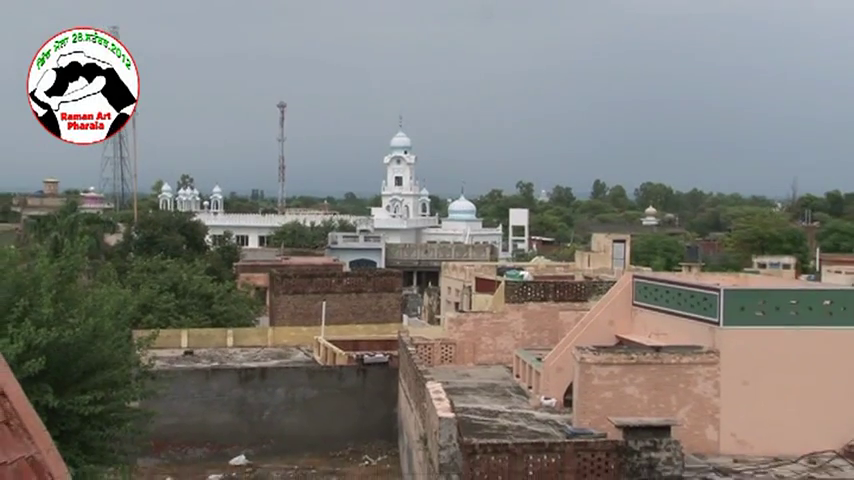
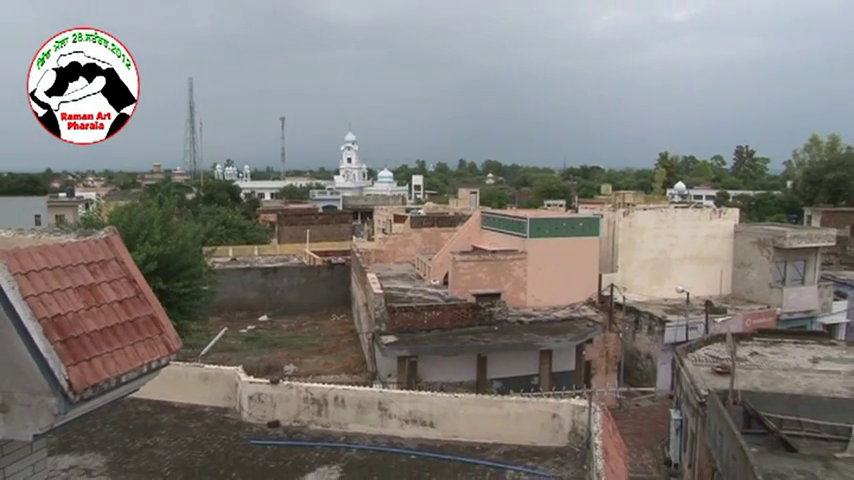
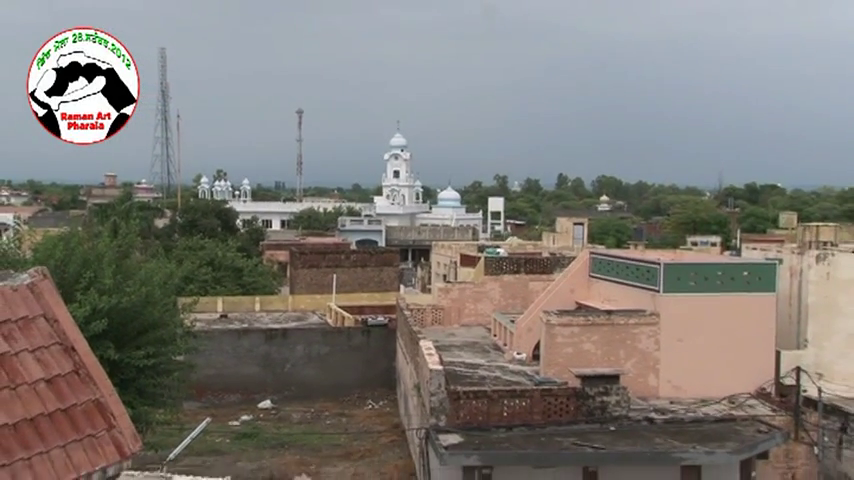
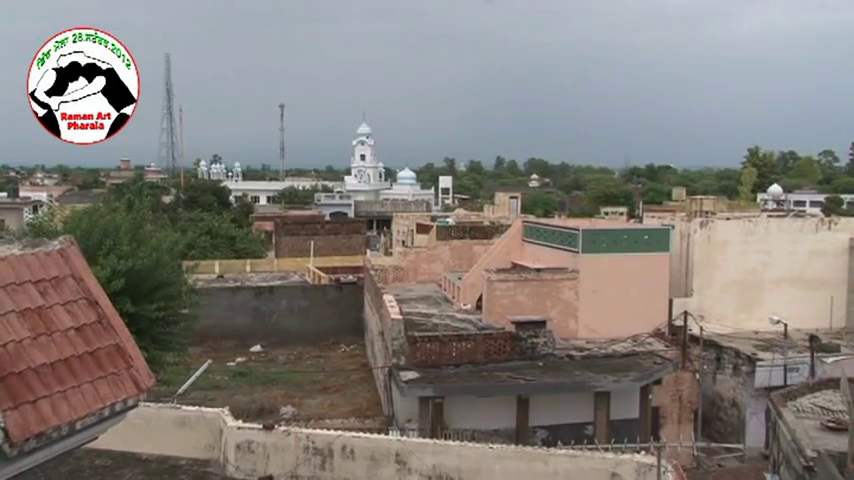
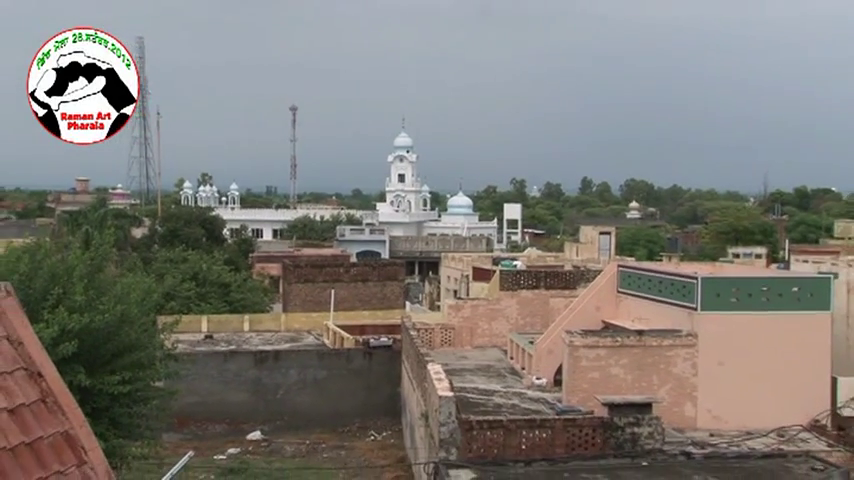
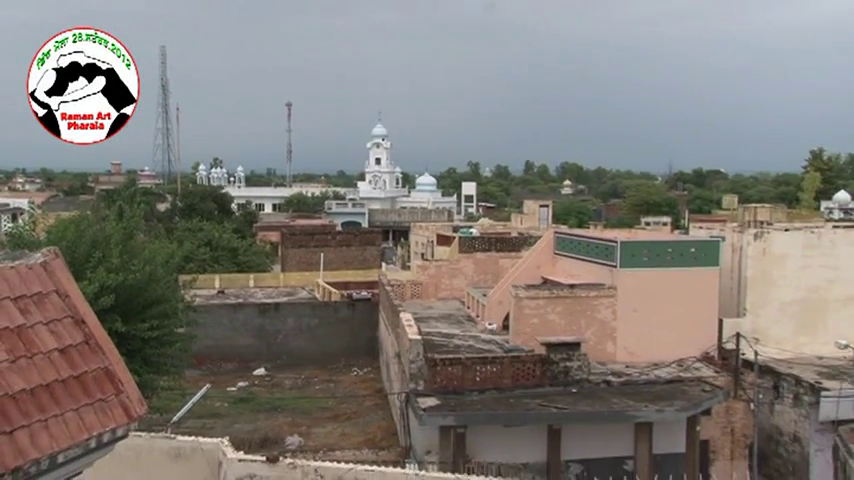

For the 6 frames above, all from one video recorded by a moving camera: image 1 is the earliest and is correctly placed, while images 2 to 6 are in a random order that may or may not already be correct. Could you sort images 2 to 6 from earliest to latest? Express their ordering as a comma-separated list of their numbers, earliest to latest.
5, 3, 6, 4, 2
